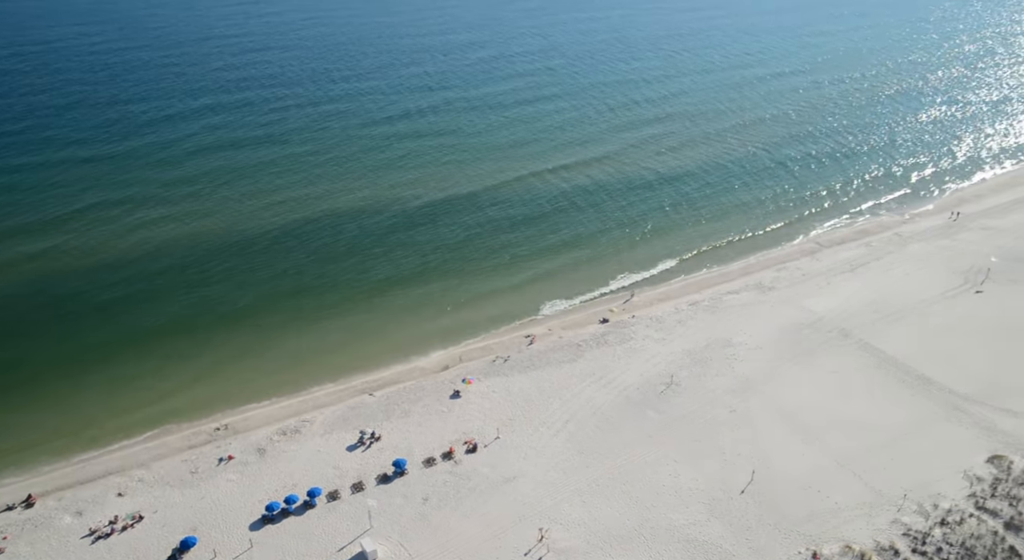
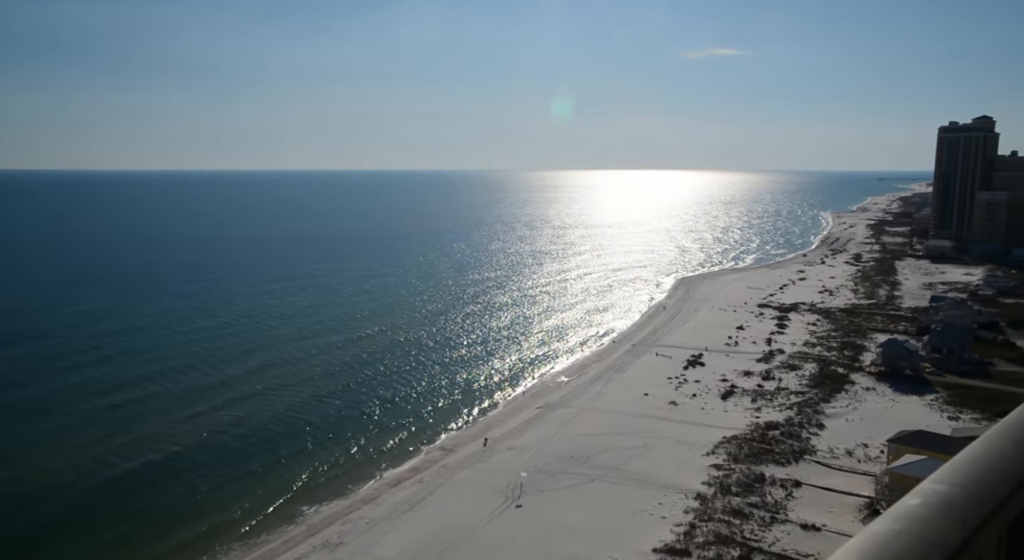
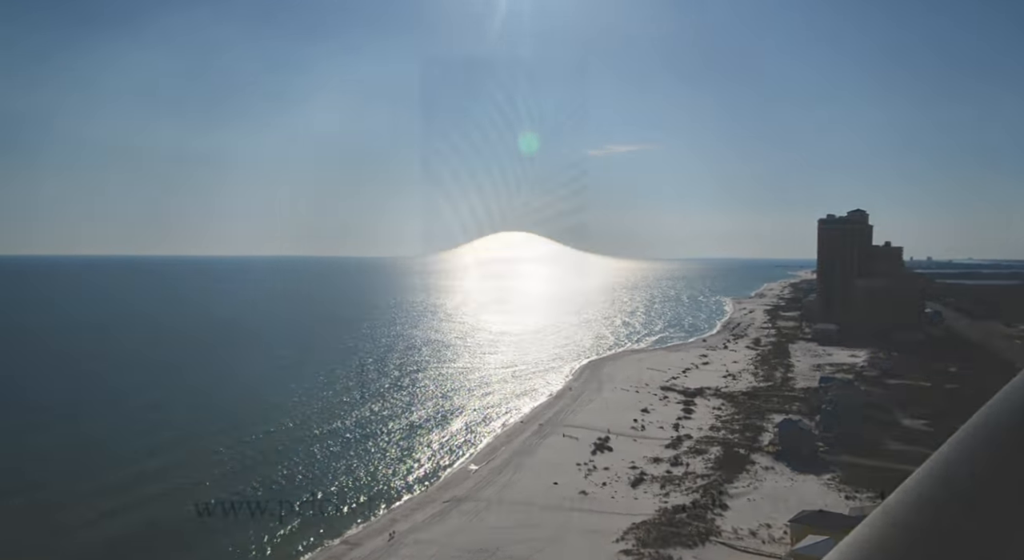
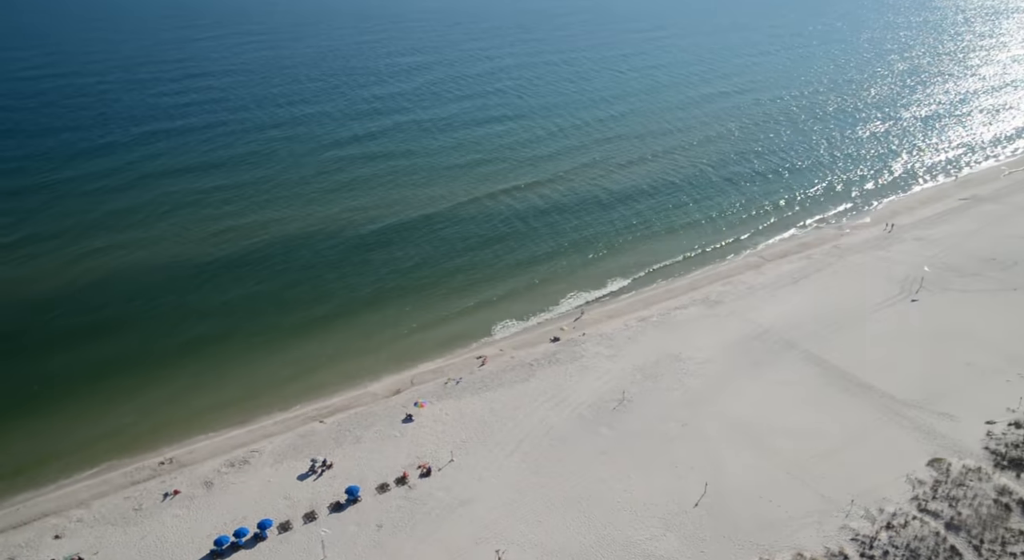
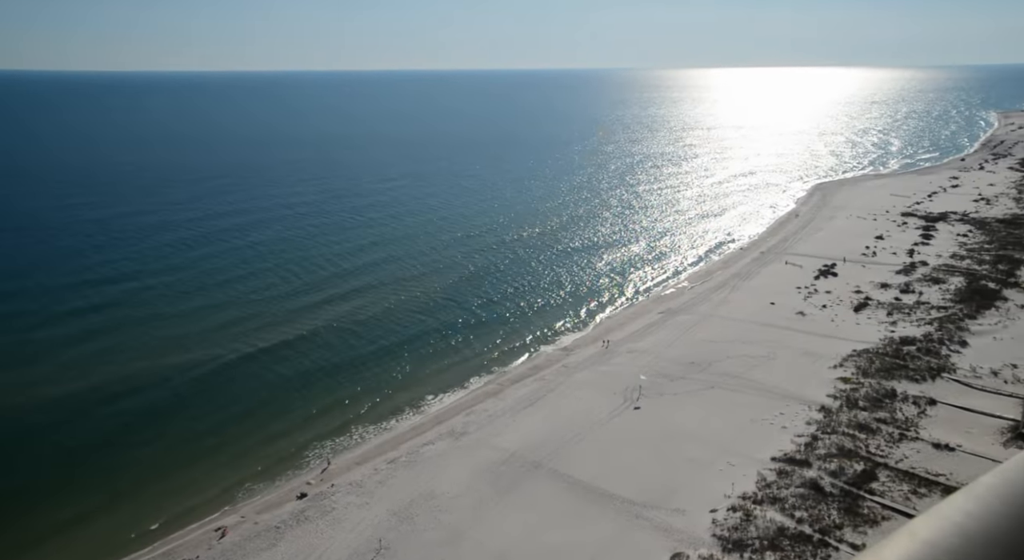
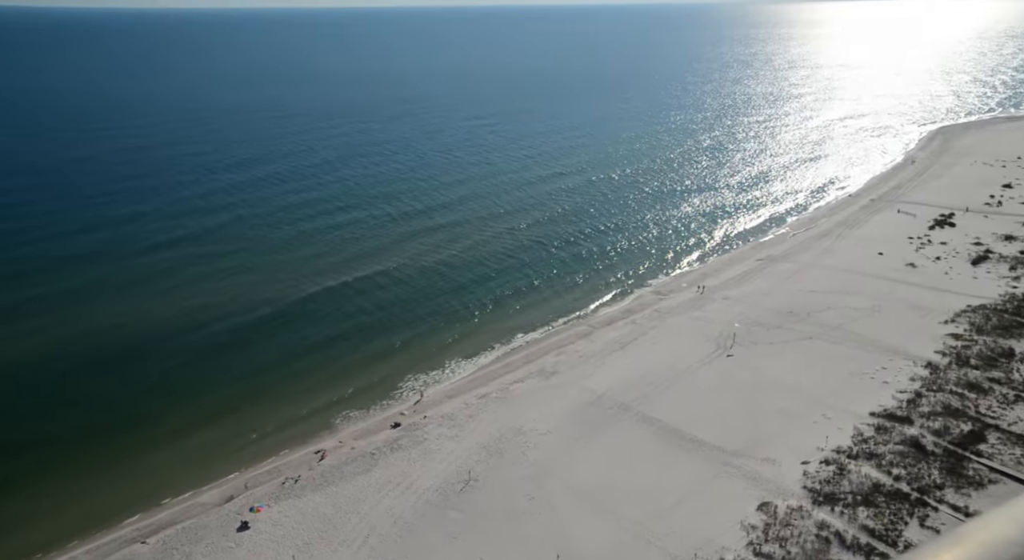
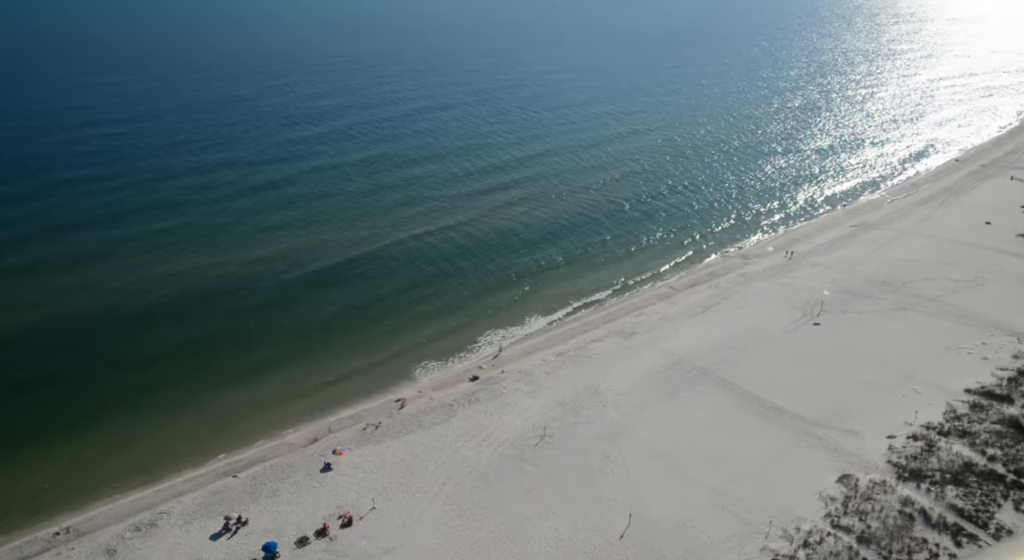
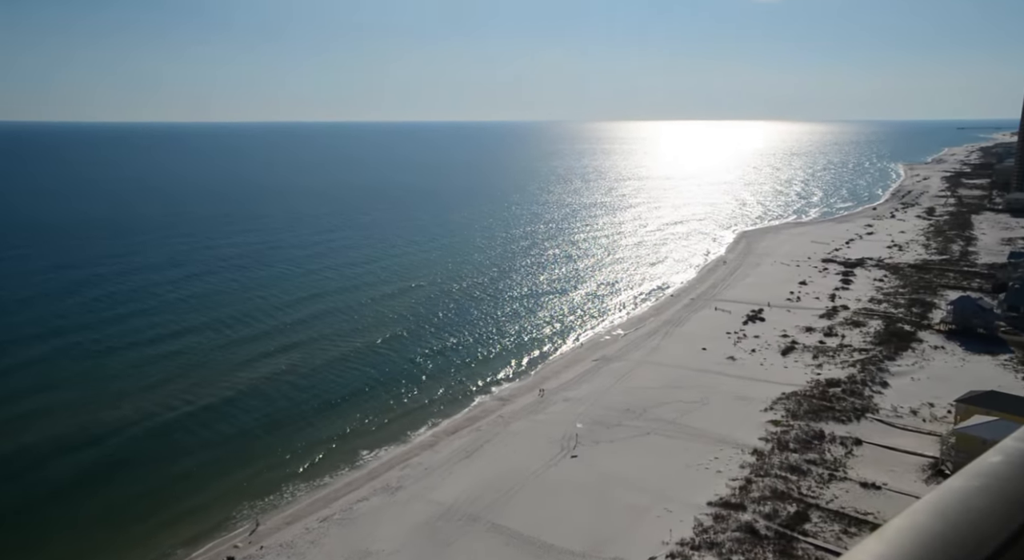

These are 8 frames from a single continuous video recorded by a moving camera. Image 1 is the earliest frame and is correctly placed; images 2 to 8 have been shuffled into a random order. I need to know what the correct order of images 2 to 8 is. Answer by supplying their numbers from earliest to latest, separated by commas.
4, 7, 6, 5, 8, 2, 3
